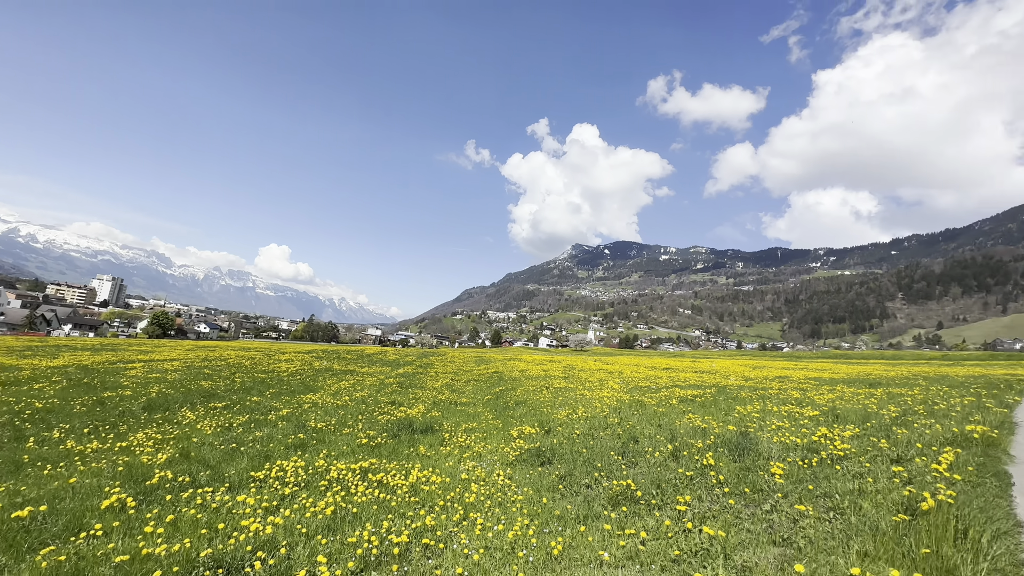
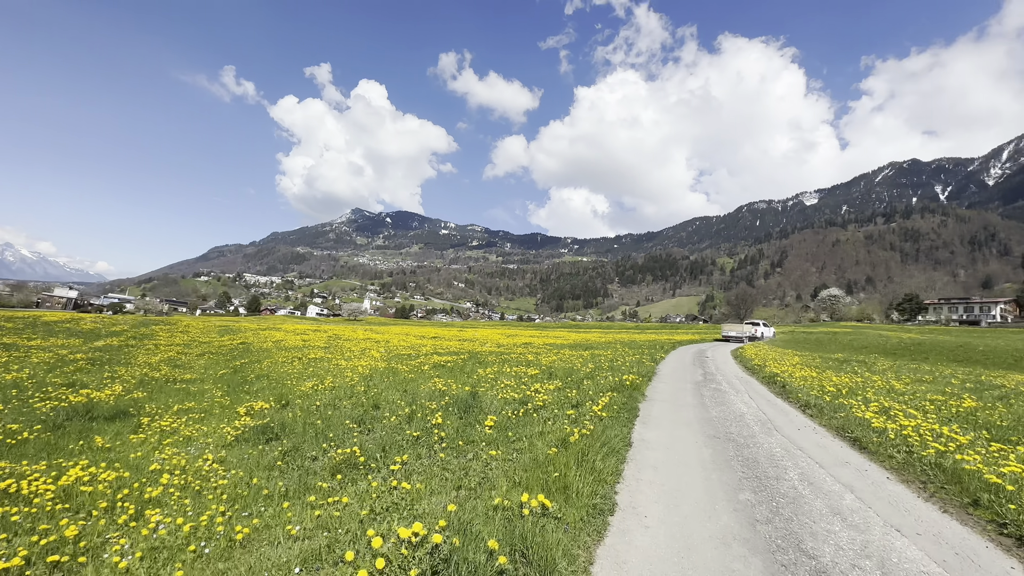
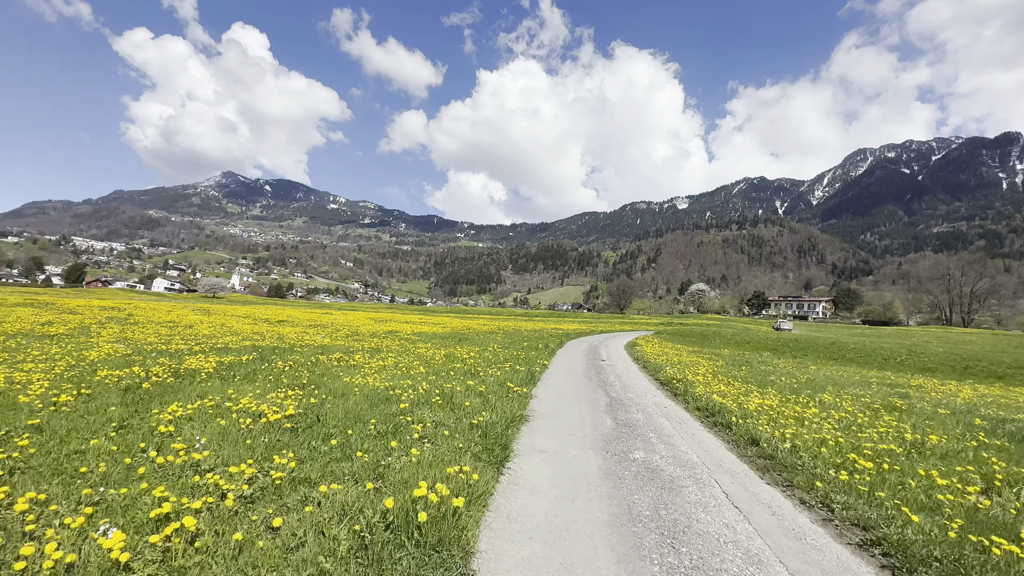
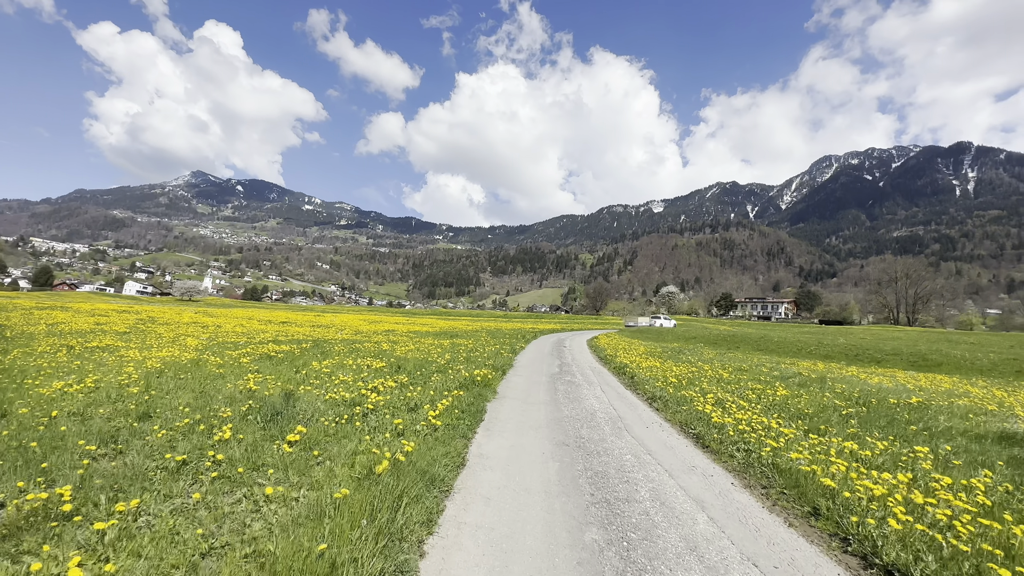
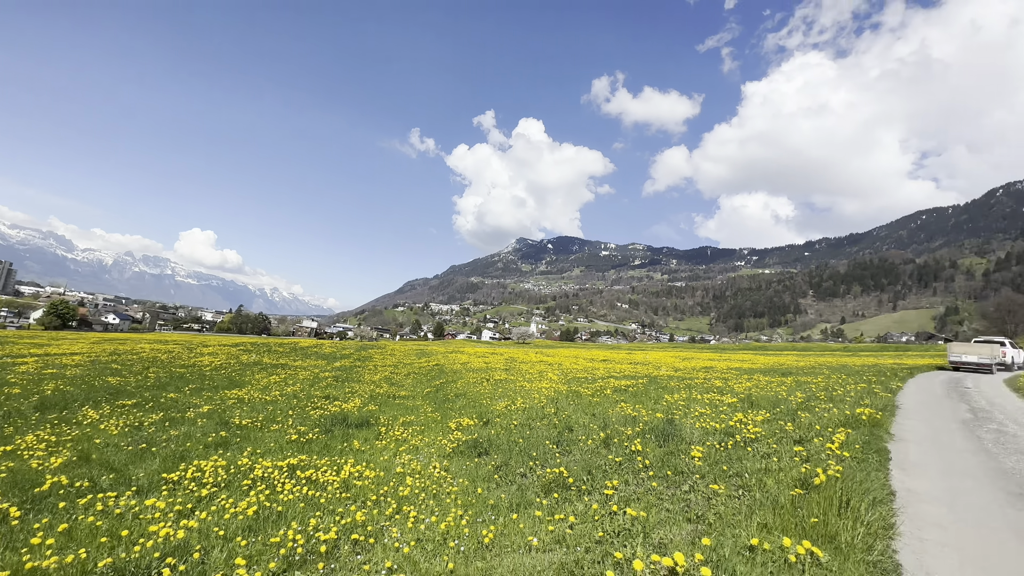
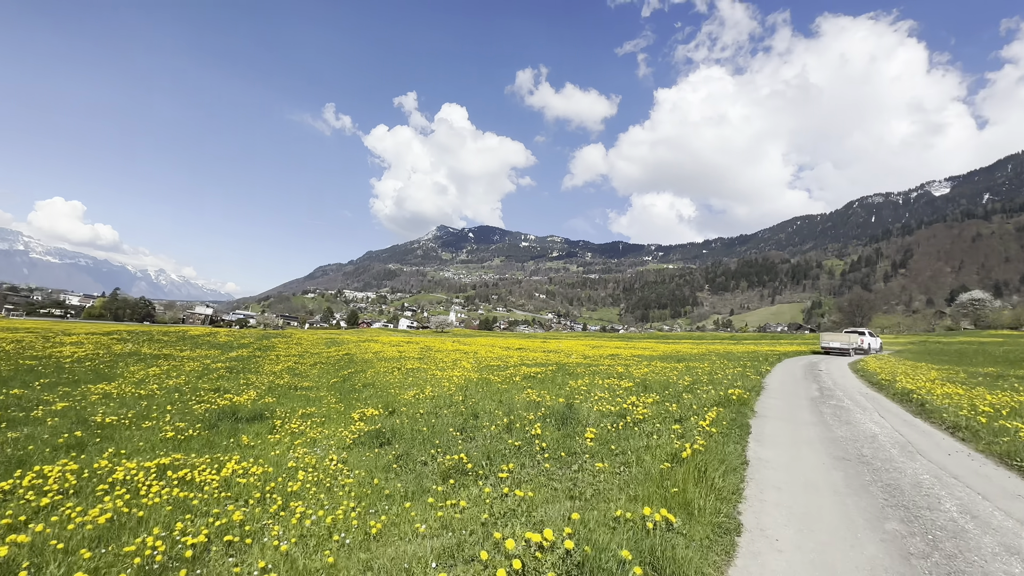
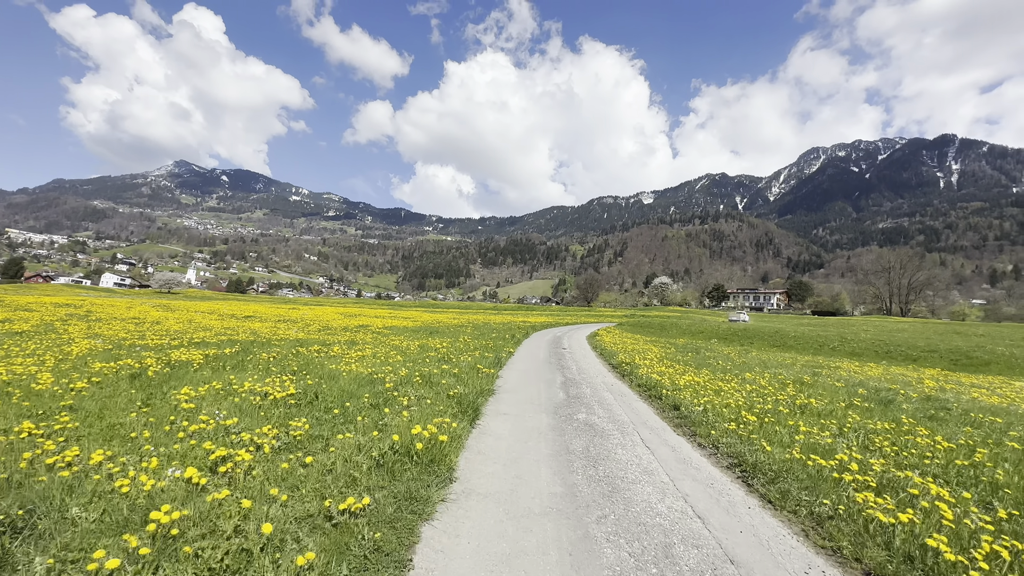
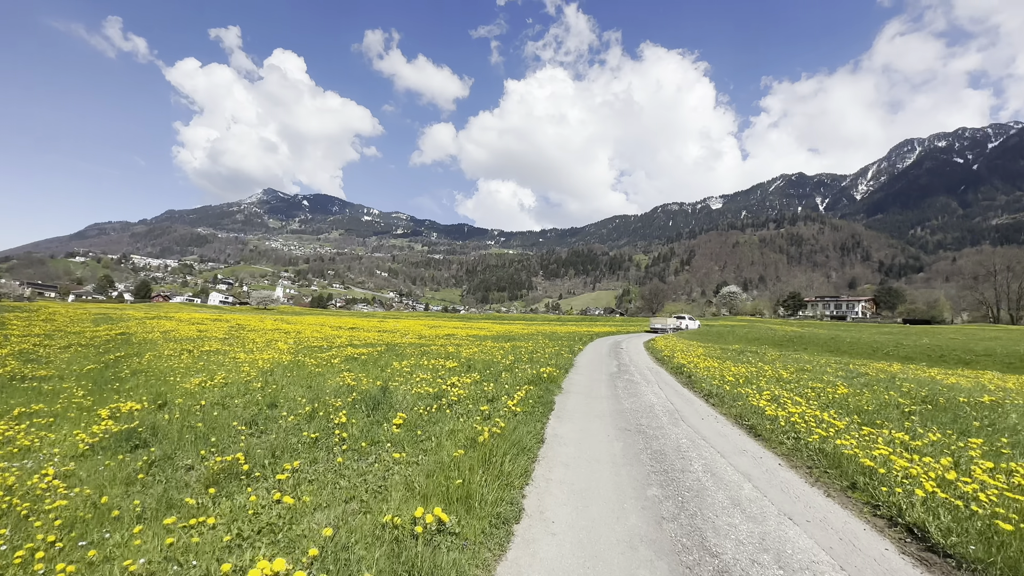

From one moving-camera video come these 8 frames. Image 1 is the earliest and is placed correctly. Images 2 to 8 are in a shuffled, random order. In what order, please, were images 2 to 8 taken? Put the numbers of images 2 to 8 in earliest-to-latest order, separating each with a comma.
5, 6, 2, 8, 4, 7, 3
